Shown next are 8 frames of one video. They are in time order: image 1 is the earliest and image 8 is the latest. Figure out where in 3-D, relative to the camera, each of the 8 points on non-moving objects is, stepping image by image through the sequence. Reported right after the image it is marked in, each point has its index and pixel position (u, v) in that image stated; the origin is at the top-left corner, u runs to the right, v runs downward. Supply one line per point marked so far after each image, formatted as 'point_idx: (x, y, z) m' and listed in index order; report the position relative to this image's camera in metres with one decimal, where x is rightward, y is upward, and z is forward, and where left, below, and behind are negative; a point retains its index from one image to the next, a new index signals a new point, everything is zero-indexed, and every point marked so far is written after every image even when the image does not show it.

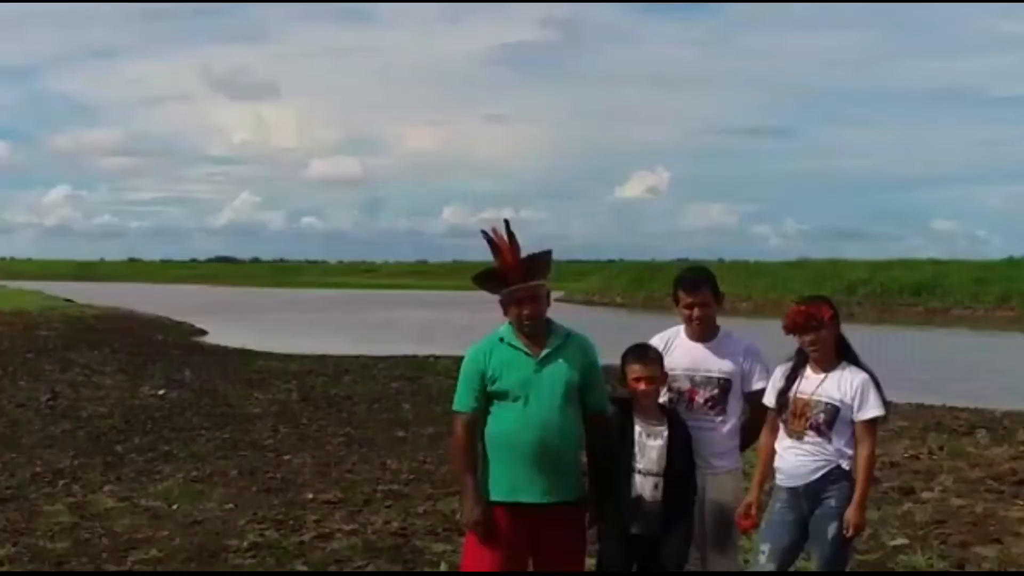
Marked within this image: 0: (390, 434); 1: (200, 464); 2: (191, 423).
0: (-1.0, -1.2, +11.2) m
1: (-2.1, -1.2, +9.0) m
2: (-3.0, -1.3, +12.4) m
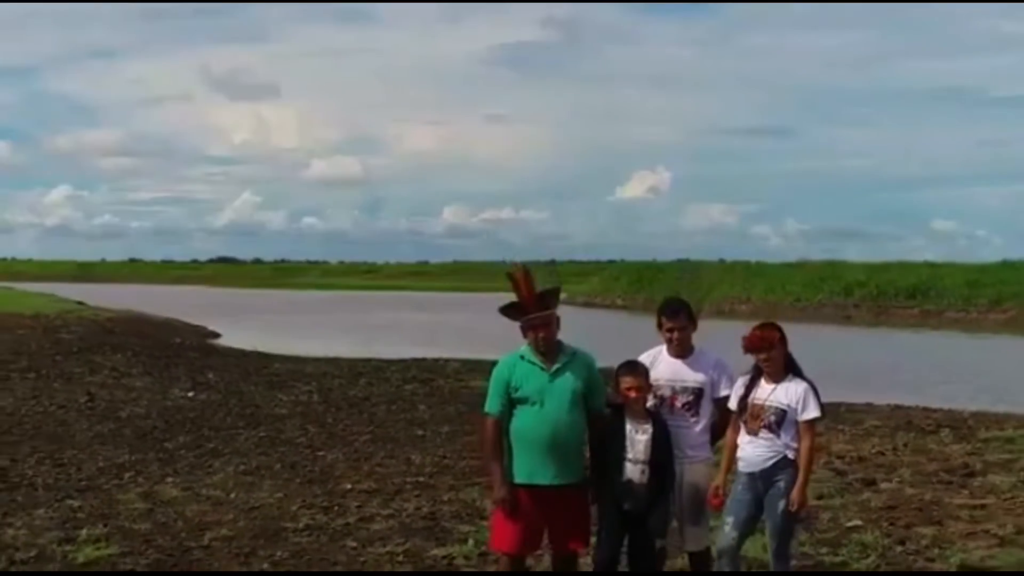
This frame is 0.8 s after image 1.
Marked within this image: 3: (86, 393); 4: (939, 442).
0: (-0.9, -1.3, +12.3) m
1: (-2.1, -1.3, +10.1) m
2: (-2.9, -1.4, +13.5) m
3: (-5.6, -1.4, +17.4) m
4: (+3.4, -1.2, +10.6) m
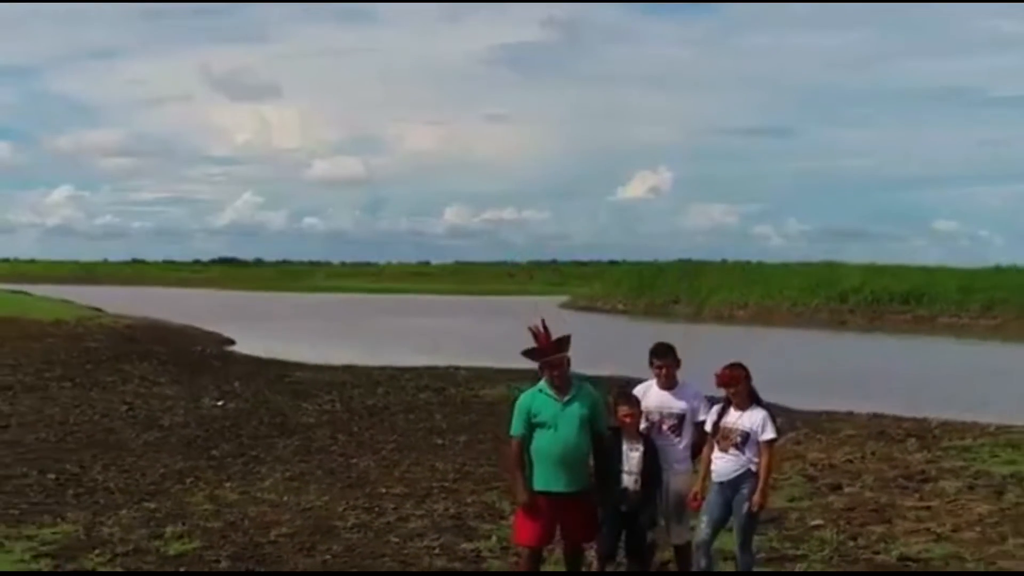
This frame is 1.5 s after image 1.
0: (-0.8, -1.6, +13.6) m
1: (-1.9, -1.5, +11.4) m
2: (-2.8, -1.6, +14.8) m
3: (-5.5, -1.6, +18.8) m
4: (+3.5, -1.5, +11.9) m
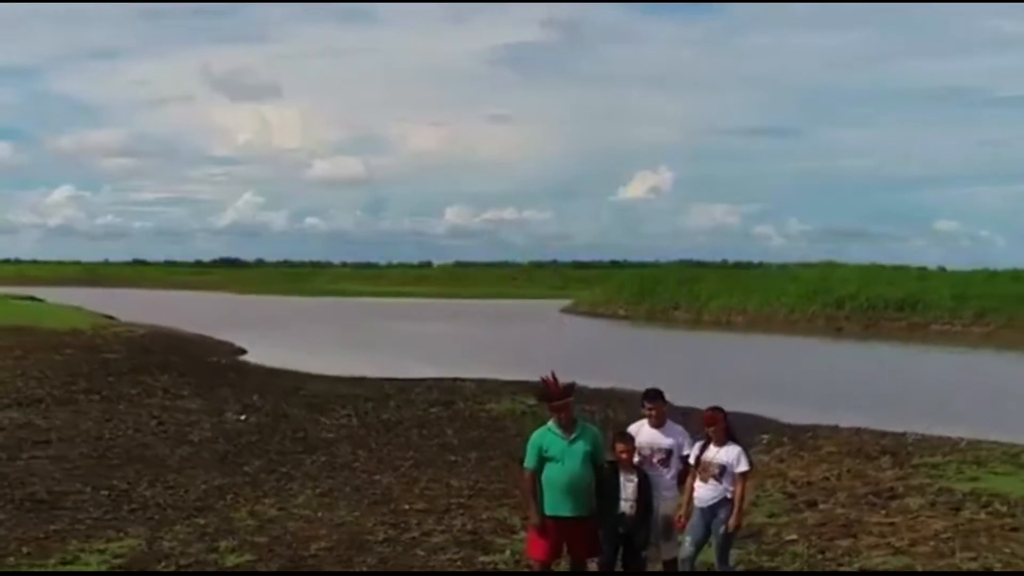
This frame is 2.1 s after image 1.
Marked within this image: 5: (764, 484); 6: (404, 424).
0: (-0.7, -1.9, +14.7) m
1: (-1.9, -1.9, +12.6) m
2: (-2.7, -1.9, +16.0) m
3: (-5.4, -1.9, +19.9) m
4: (+3.6, -1.8, +13.0) m
5: (+2.3, -1.8, +12.0) m
6: (-1.5, -1.9, +18.6) m
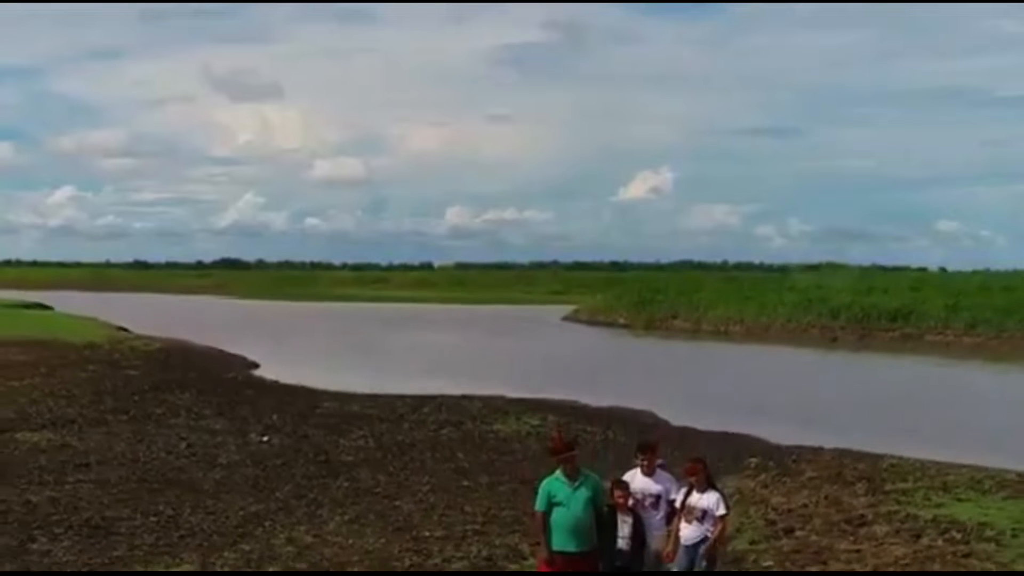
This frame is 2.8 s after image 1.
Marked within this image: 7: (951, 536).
0: (-0.6, -2.4, +16.0) m
1: (-1.8, -2.3, +13.9) m
2: (-2.6, -2.4, +17.3) m
3: (-5.3, -2.4, +21.2) m
4: (+3.7, -2.2, +14.3) m
5: (+2.4, -2.2, +13.3) m
6: (-1.4, -2.4, +19.9) m
7: (+4.0, -2.3, +12.0) m
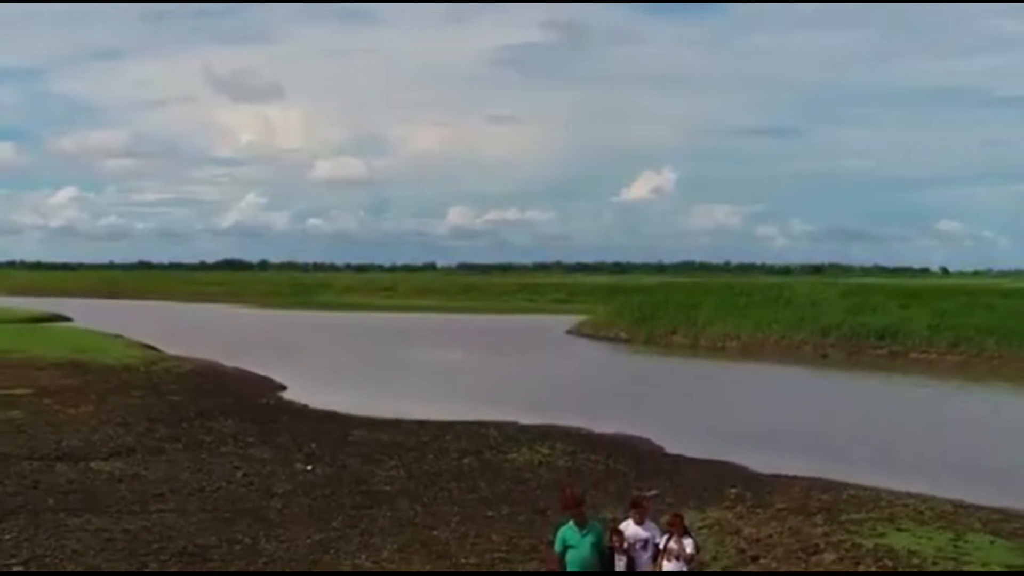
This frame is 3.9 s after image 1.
0: (-0.4, -3.2, +19.0) m
1: (-1.5, -3.2, +16.8) m
2: (-2.4, -3.2, +20.2) m
3: (-5.1, -3.3, +24.2) m
4: (+3.9, -3.1, +17.3) m
5: (+2.6, -3.1, +16.3) m
6: (-1.2, -3.2, +22.9) m
7: (+4.2, -3.1, +15.0) m
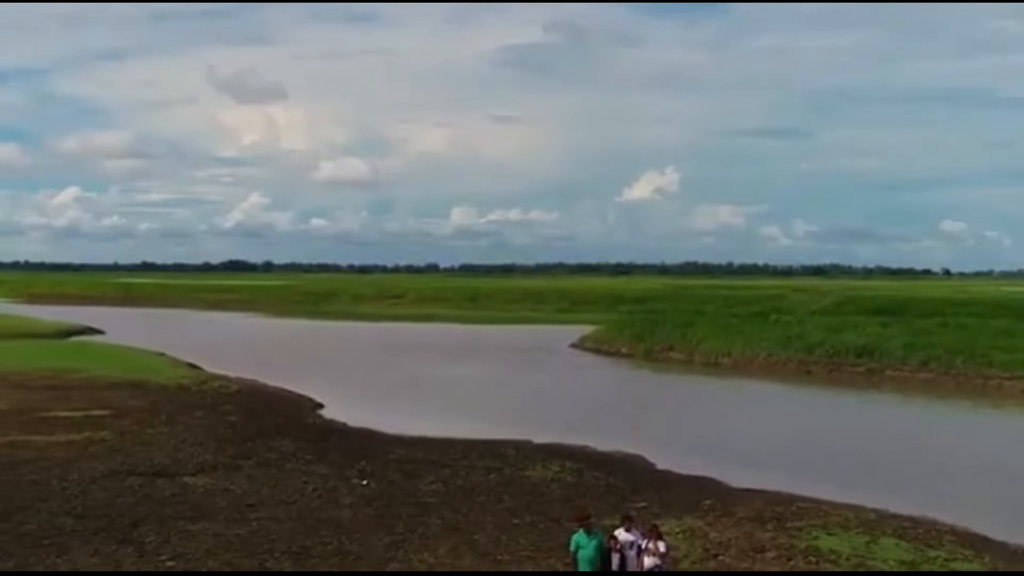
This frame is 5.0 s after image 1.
0: (0.0, -4.3, +24.3) m
1: (-1.2, -4.2, +22.2) m
2: (-2.0, -4.3, +25.6) m
3: (-4.7, -4.3, +29.5) m
4: (+4.3, -4.2, +22.6) m
5: (+3.0, -4.2, +21.6) m
6: (-0.8, -4.3, +28.3) m
7: (+4.6, -4.2, +20.3) m
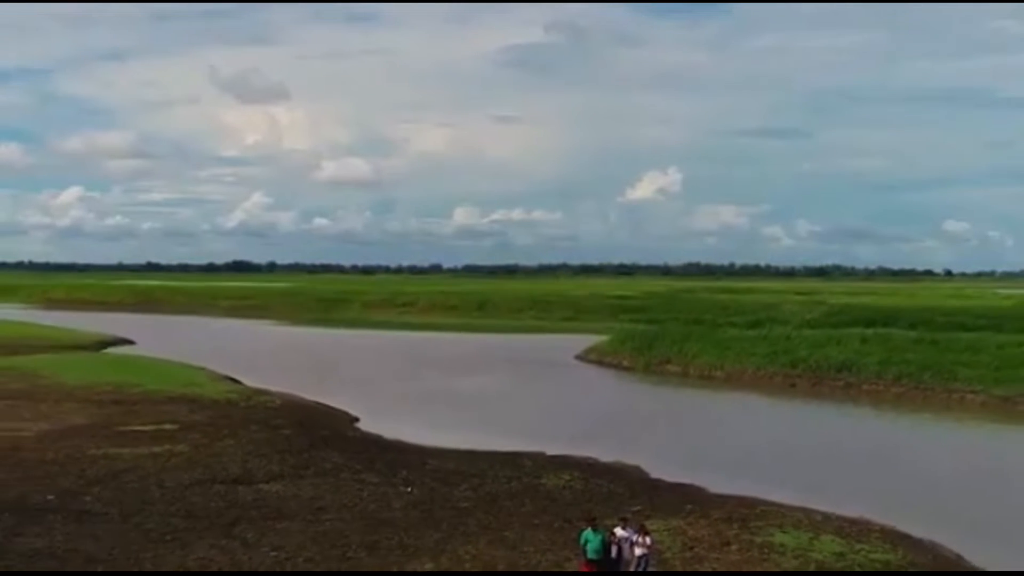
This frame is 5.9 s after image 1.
0: (+0.5, -5.4, +30.6) m
1: (-0.7, -5.4, +28.5) m
2: (-1.5, -5.4, +31.8) m
3: (-4.2, -5.4, +35.8) m
4: (+4.8, -5.3, +28.9) m
5: (+3.5, -5.3, +27.9) m
6: (-0.3, -5.4, +34.5) m
7: (+5.1, -5.3, +26.6) m
